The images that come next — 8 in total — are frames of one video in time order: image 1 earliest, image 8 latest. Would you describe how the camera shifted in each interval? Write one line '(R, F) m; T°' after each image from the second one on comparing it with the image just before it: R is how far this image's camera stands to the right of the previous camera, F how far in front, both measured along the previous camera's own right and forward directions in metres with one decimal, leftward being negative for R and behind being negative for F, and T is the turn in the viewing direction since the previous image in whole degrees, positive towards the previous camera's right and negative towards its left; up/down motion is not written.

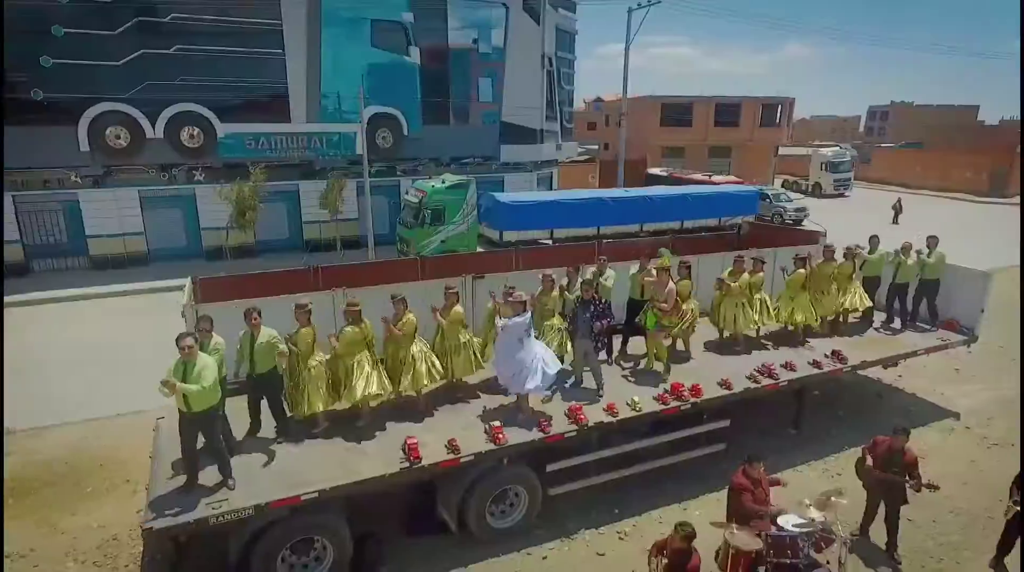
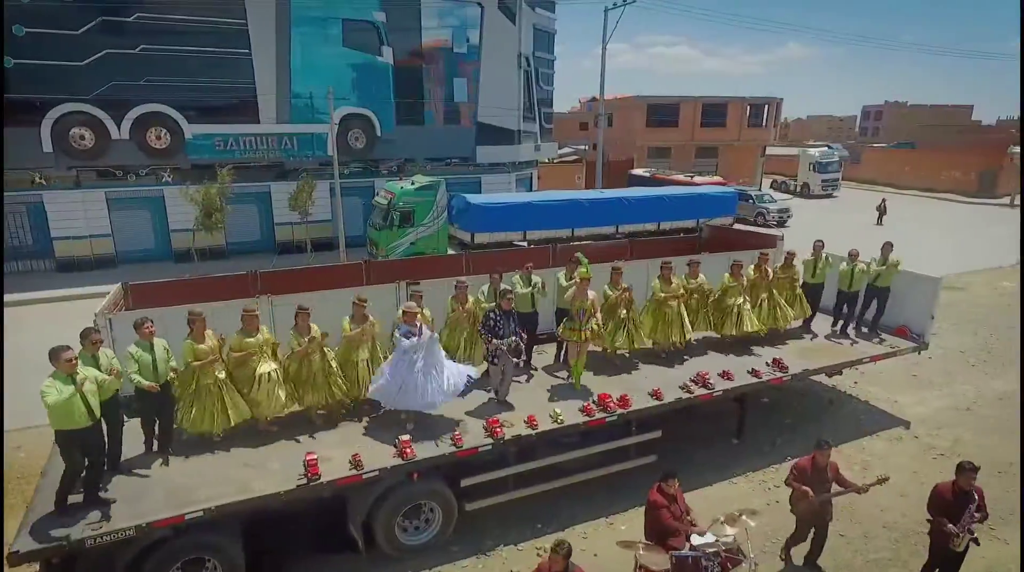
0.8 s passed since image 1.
(+0.8, +0.2) m; 0°
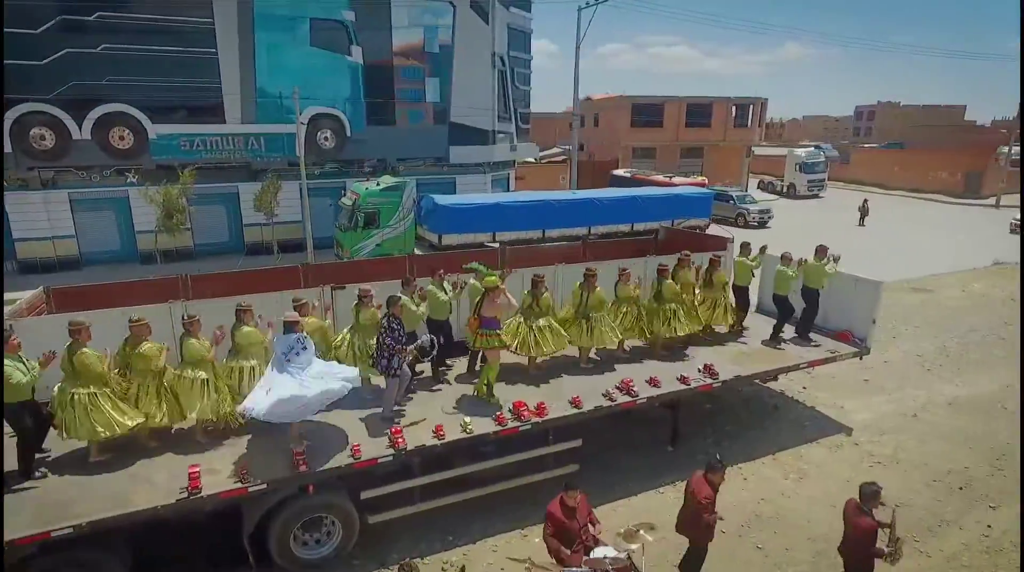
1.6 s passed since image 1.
(+0.9, +0.2) m; 0°
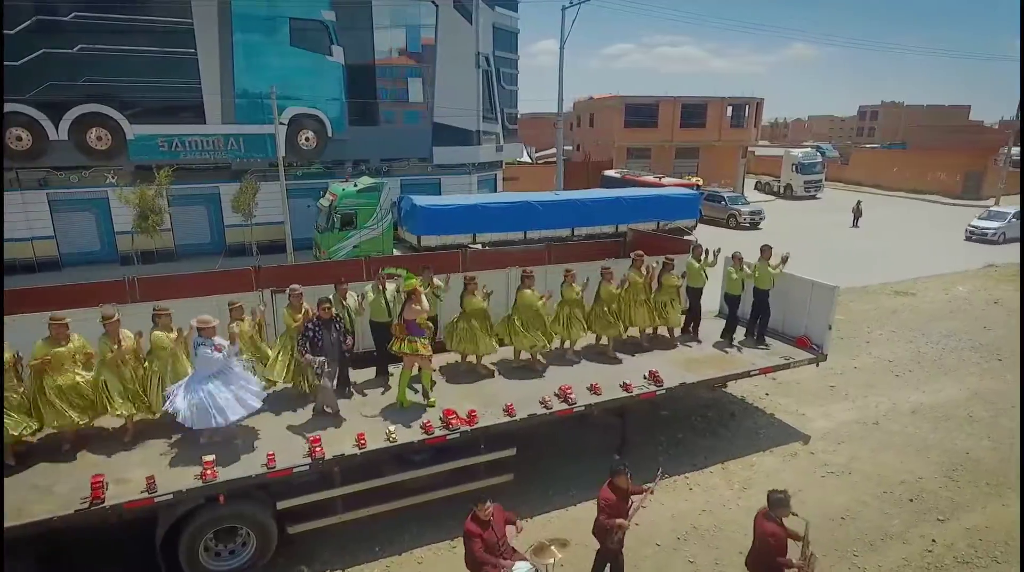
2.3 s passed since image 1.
(+0.8, +0.2) m; -1°
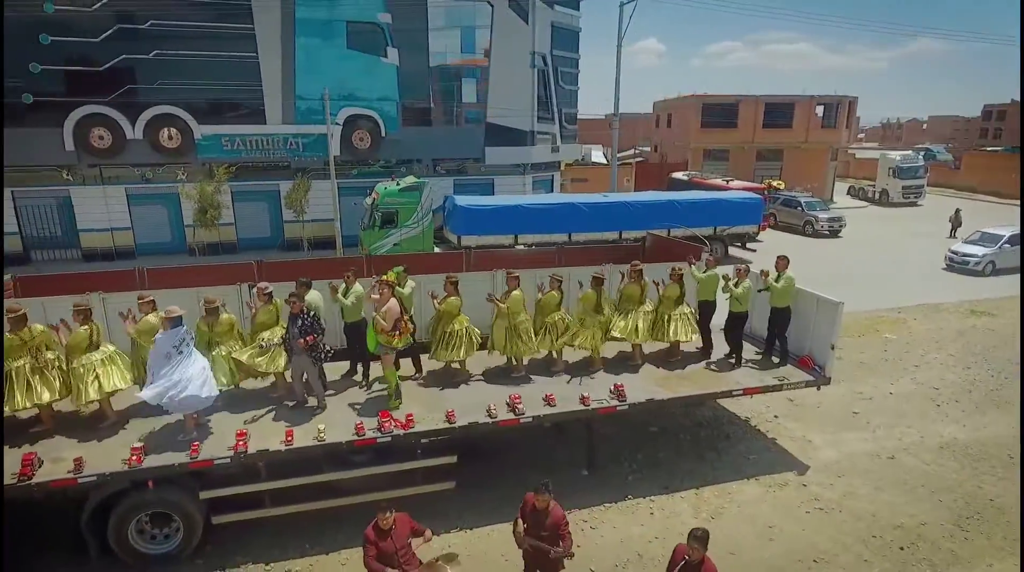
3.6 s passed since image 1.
(+1.5, +0.4) m; -8°
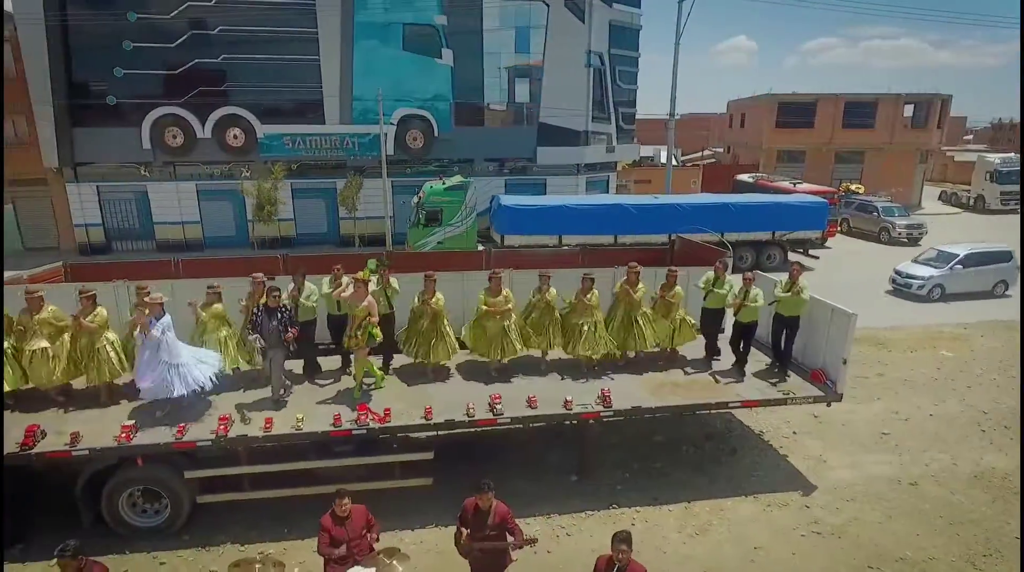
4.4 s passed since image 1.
(+1.0, +0.1) m; -7°
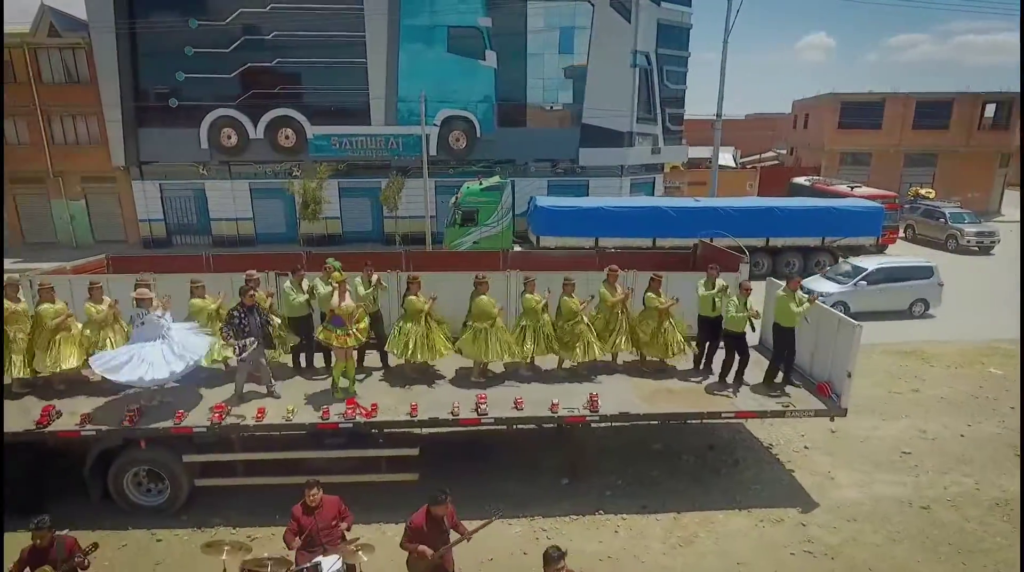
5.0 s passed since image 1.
(+0.8, 0.0) m; -6°
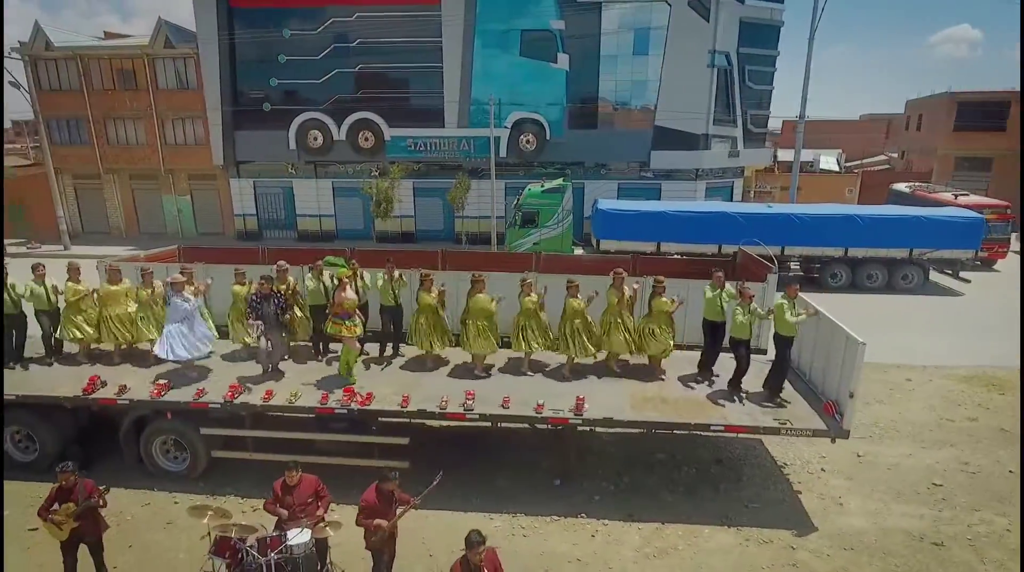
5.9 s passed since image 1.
(+1.2, -0.1) m; -9°
